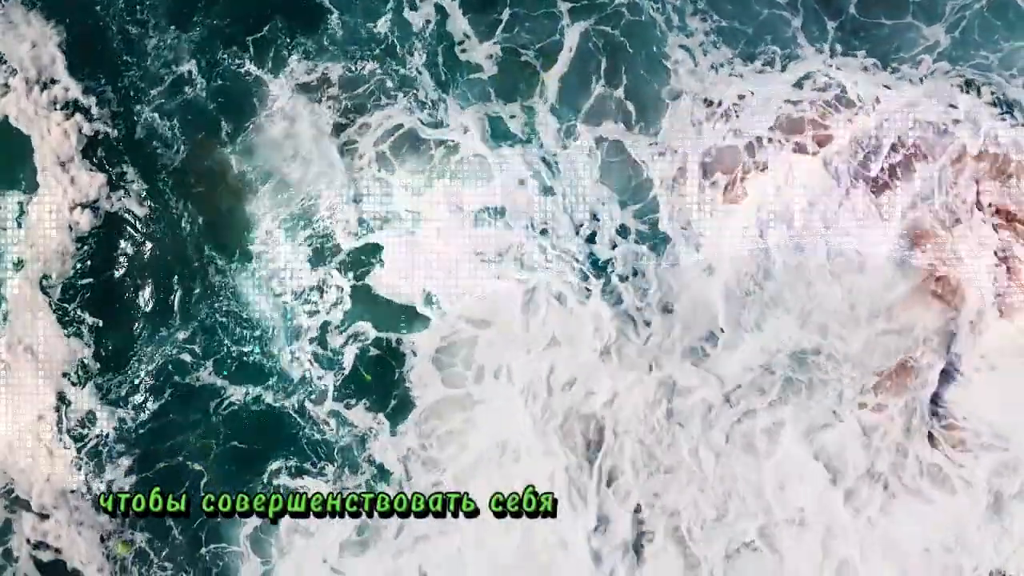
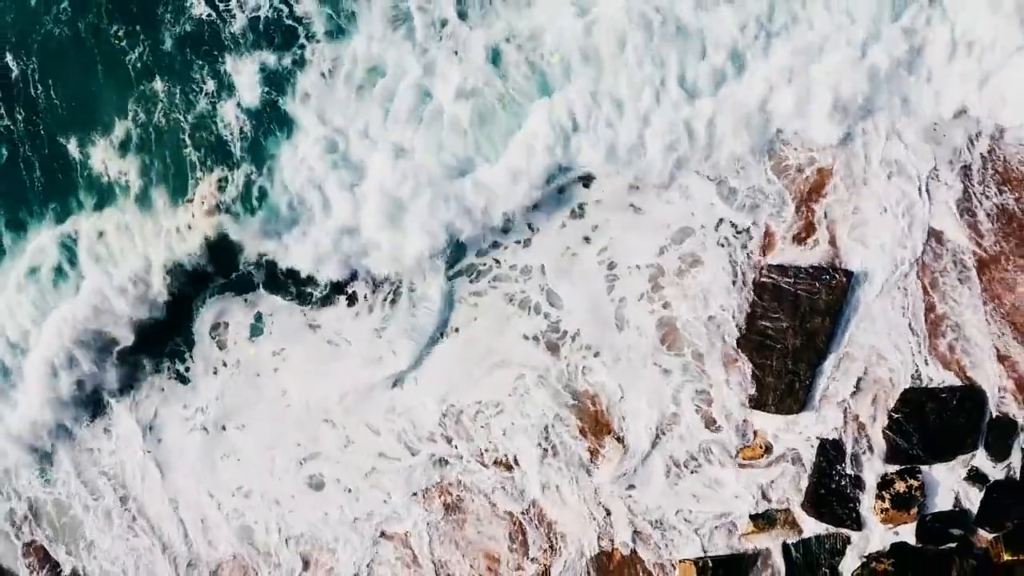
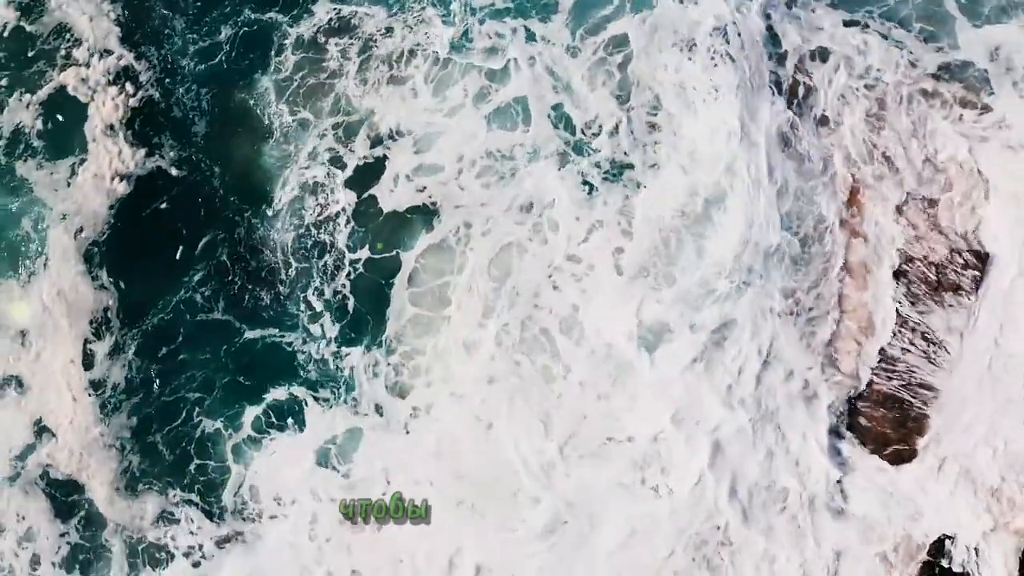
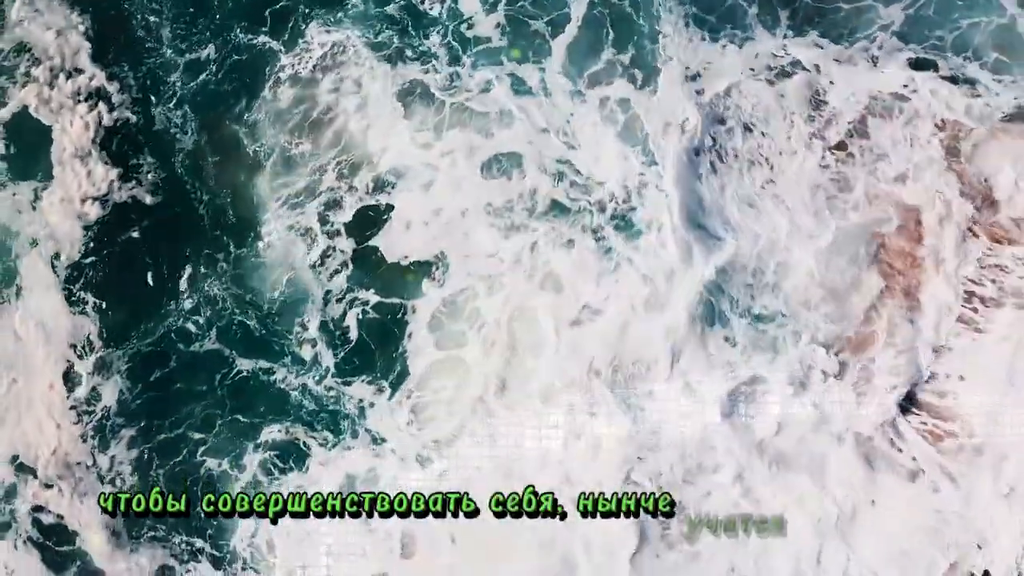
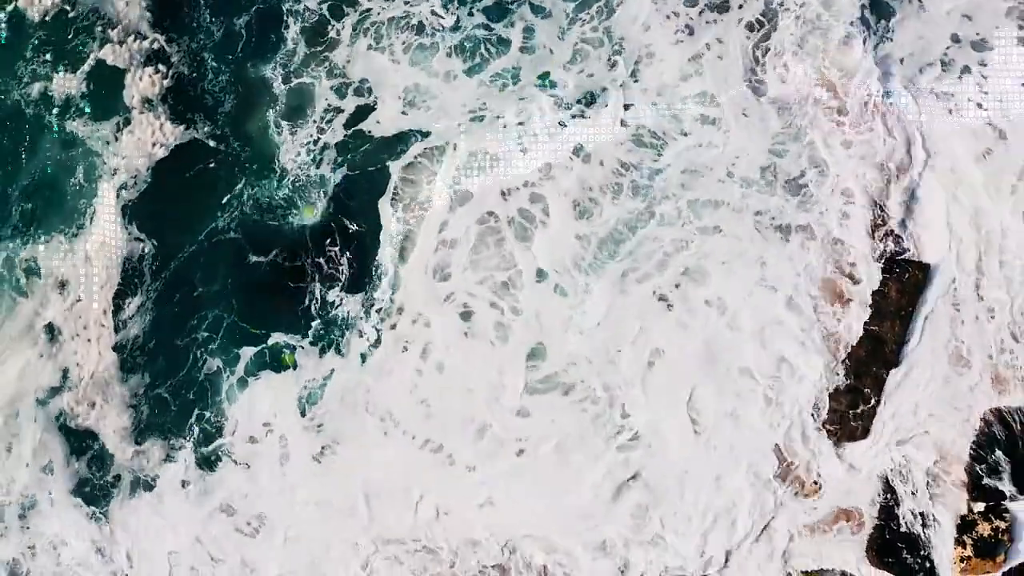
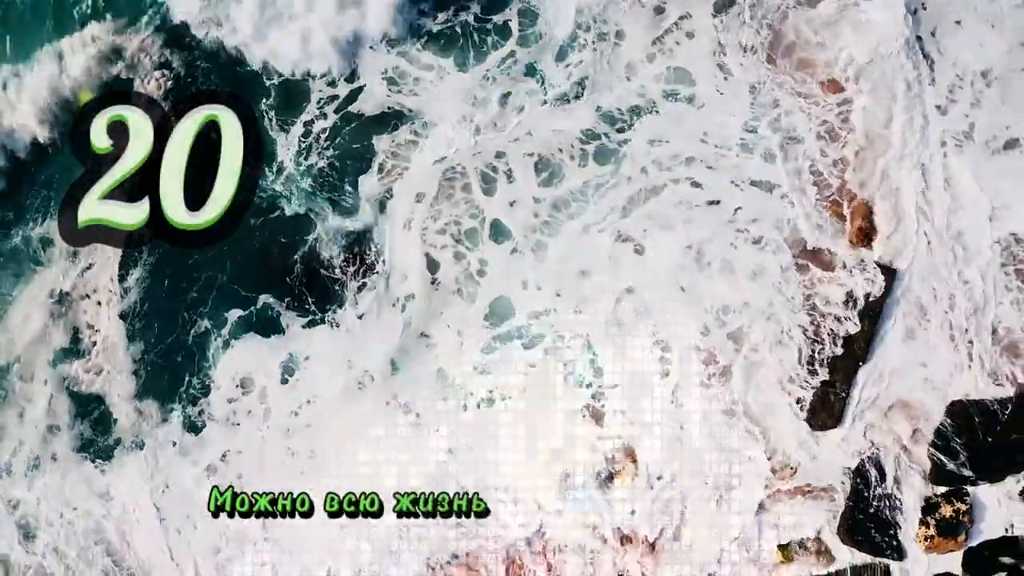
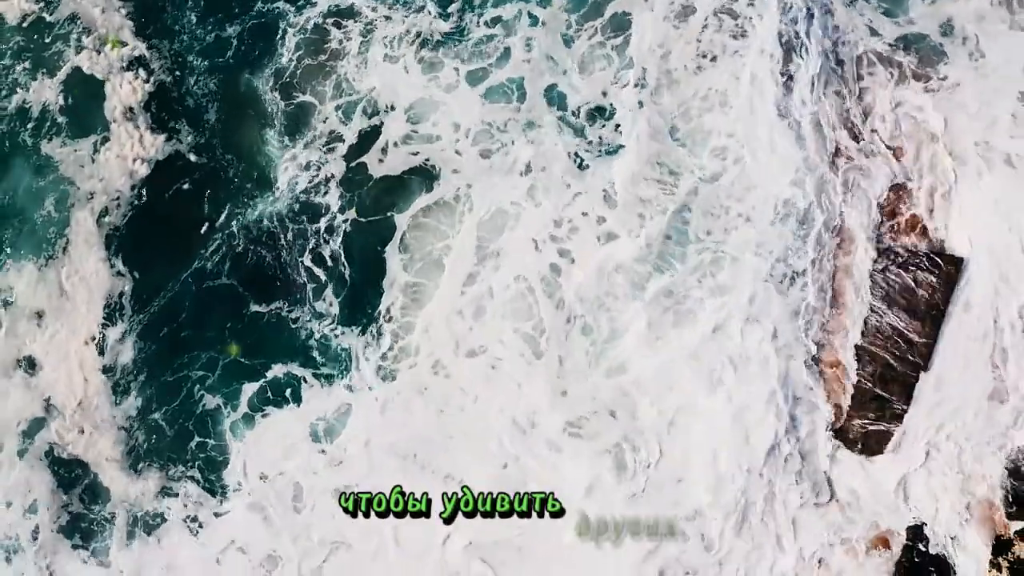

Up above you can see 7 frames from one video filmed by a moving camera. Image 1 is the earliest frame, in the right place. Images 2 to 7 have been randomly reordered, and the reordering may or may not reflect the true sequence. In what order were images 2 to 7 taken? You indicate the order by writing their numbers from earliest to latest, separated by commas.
4, 3, 7, 5, 6, 2
